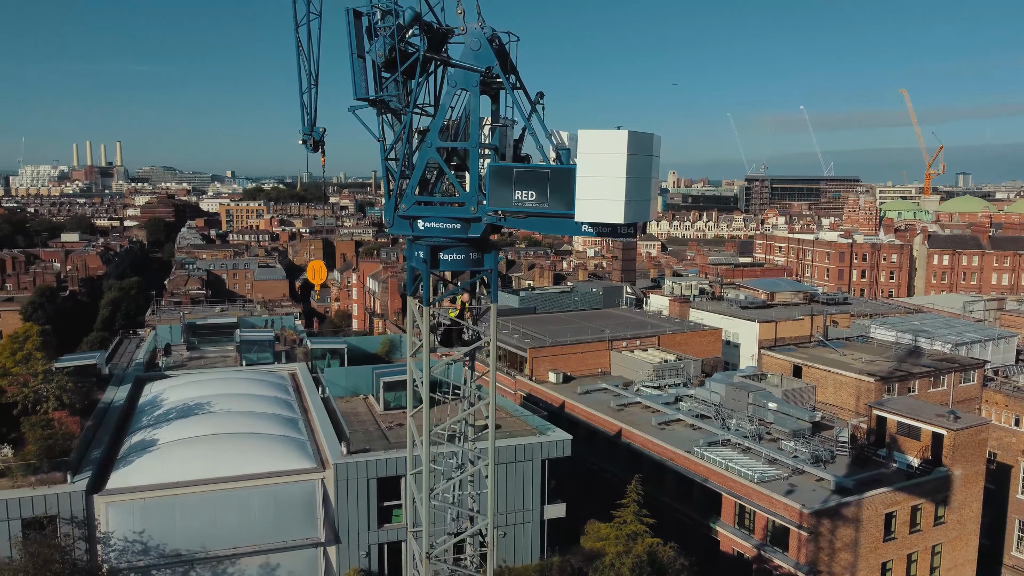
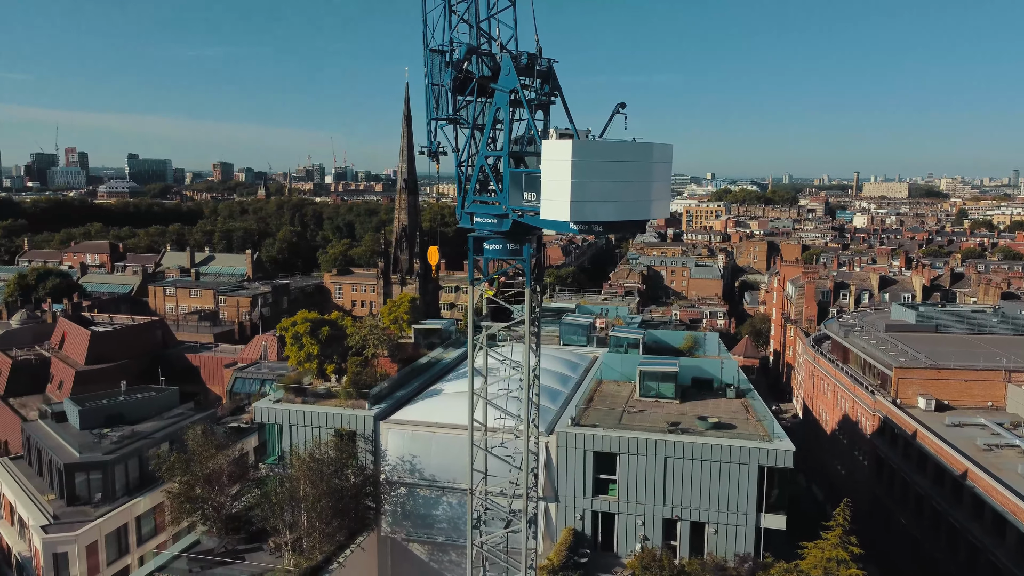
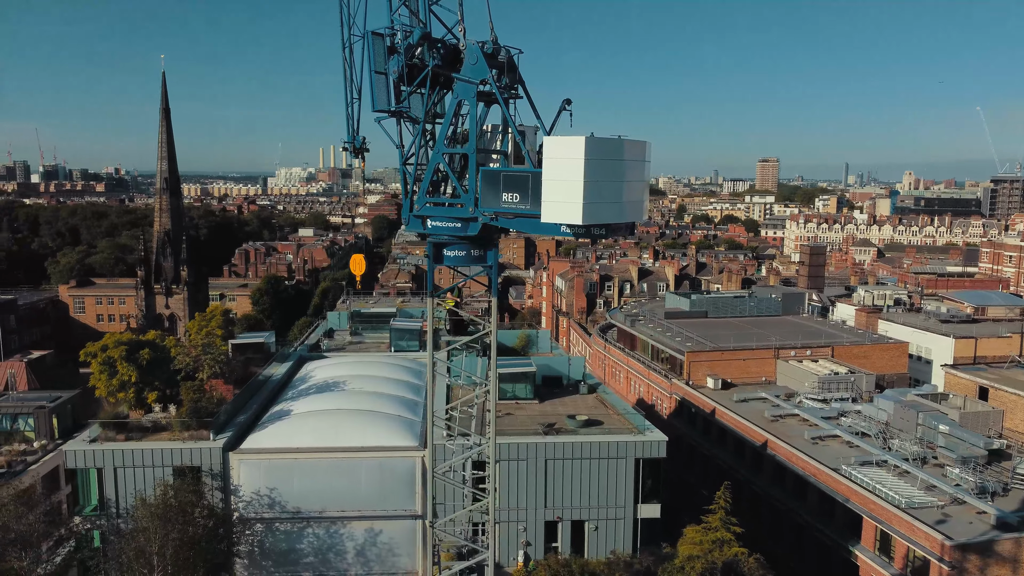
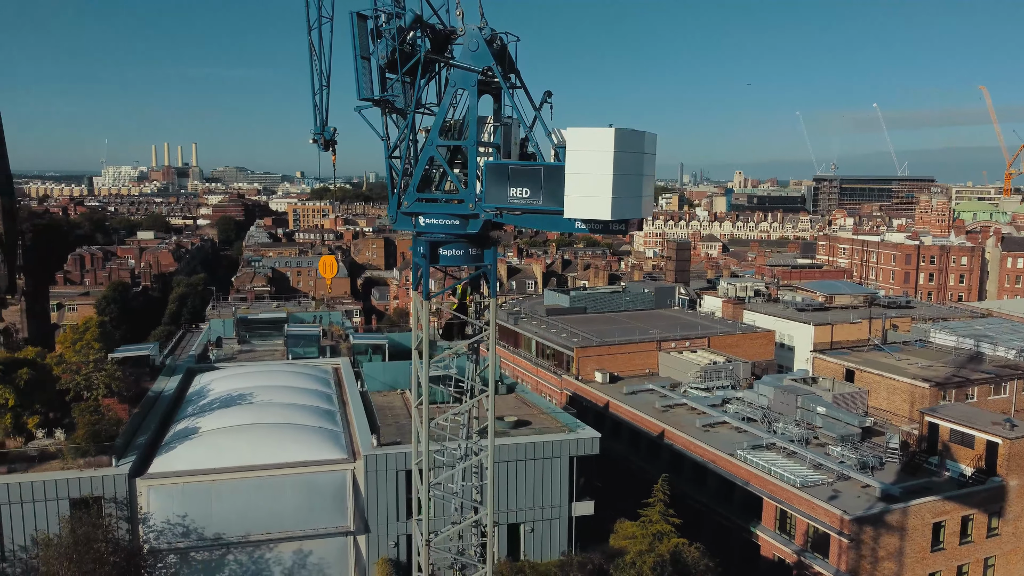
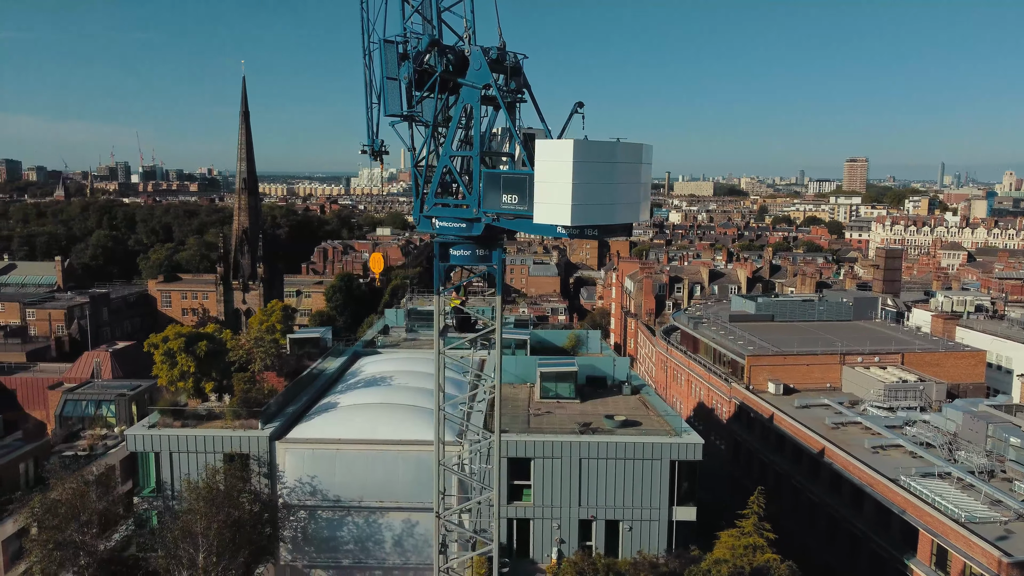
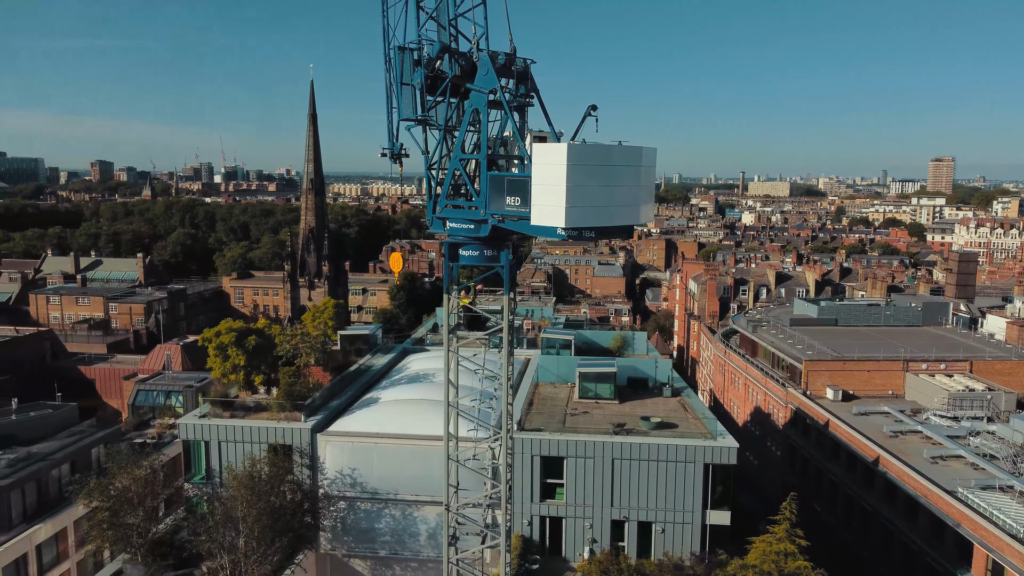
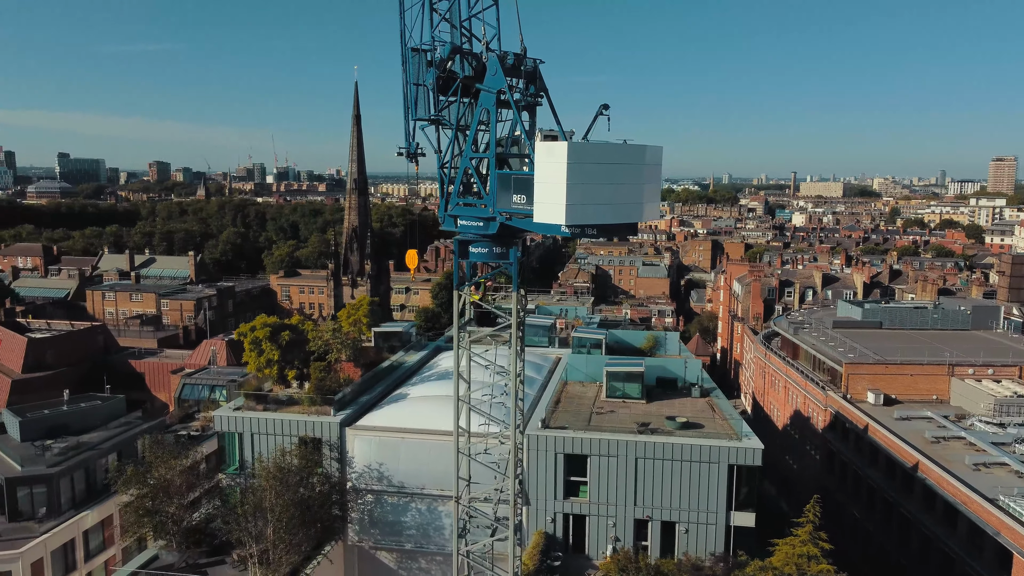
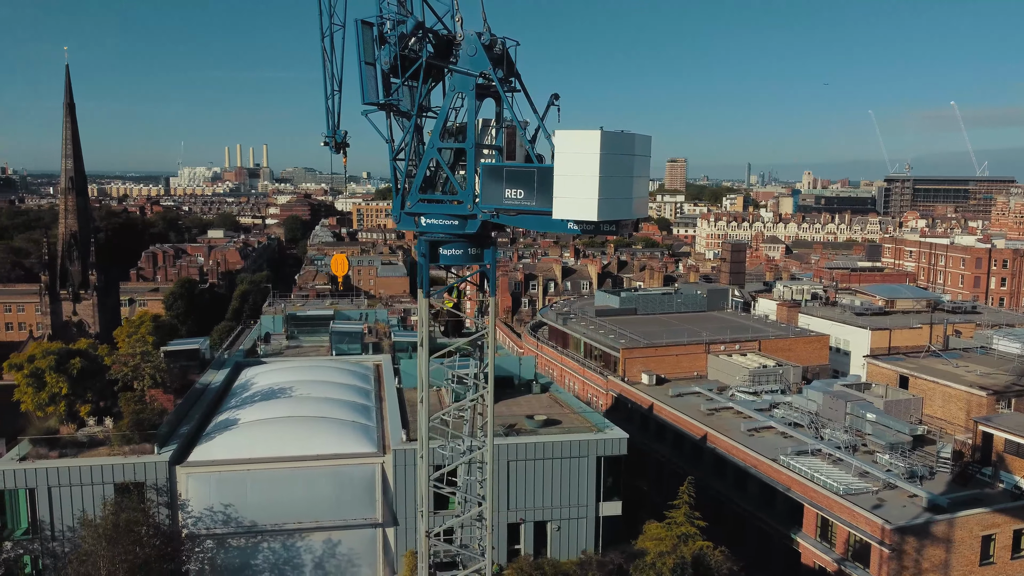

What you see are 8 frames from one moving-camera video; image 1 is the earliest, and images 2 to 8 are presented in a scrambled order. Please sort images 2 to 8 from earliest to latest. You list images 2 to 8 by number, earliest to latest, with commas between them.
4, 8, 3, 5, 6, 7, 2
